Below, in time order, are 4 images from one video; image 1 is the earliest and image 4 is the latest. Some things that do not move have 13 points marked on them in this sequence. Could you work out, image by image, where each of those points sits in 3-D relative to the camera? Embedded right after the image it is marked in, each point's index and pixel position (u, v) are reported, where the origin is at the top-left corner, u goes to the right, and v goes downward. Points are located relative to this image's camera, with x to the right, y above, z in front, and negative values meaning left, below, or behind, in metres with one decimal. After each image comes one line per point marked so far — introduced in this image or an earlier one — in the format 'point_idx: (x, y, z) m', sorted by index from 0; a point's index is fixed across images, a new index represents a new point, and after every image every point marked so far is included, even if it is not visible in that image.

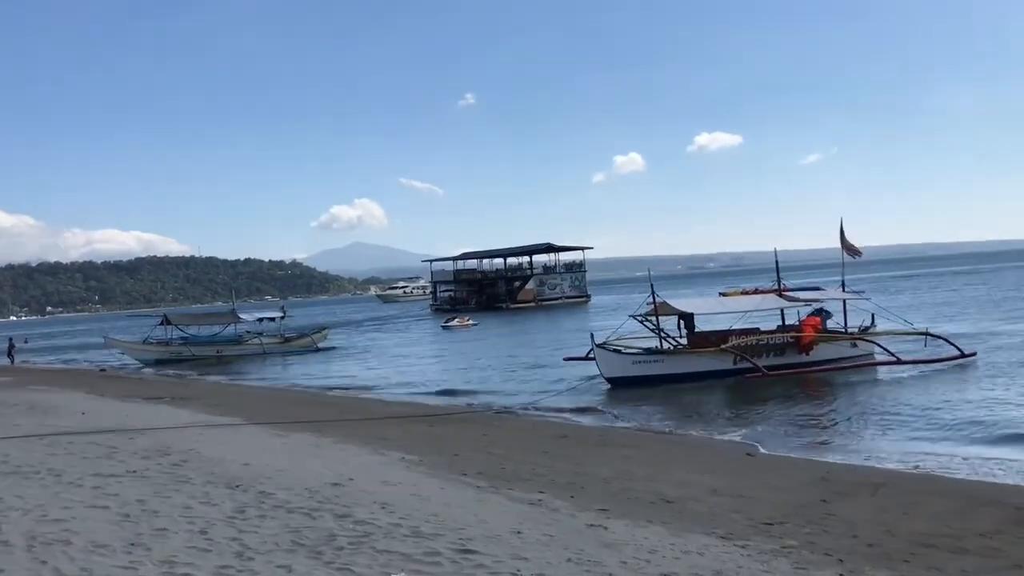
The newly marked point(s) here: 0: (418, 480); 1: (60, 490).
0: (-0.8, -1.8, +9.0) m
1: (-4.0, -1.8, +8.6) m
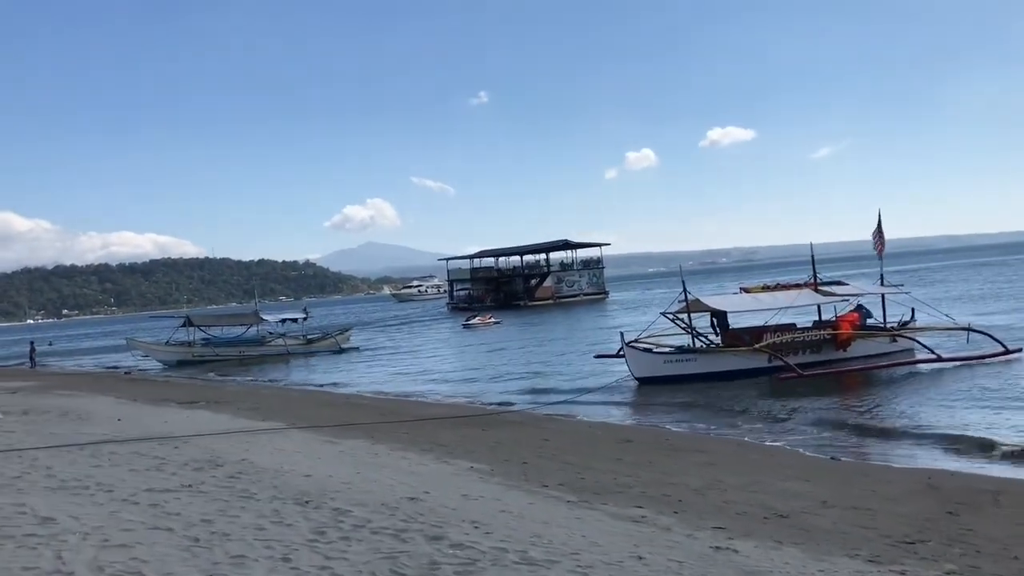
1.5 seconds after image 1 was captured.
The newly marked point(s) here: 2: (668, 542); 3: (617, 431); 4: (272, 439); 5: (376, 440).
0: (-0.1, -1.7, +8.2) m
1: (-3.2, -1.8, +7.9) m
2: (+1.0, -1.6, +6.3) m
3: (+1.5, -2.1, +14.4) m
4: (-3.2, -2.0, +13.1) m
5: (-1.8, -2.0, +12.9) m
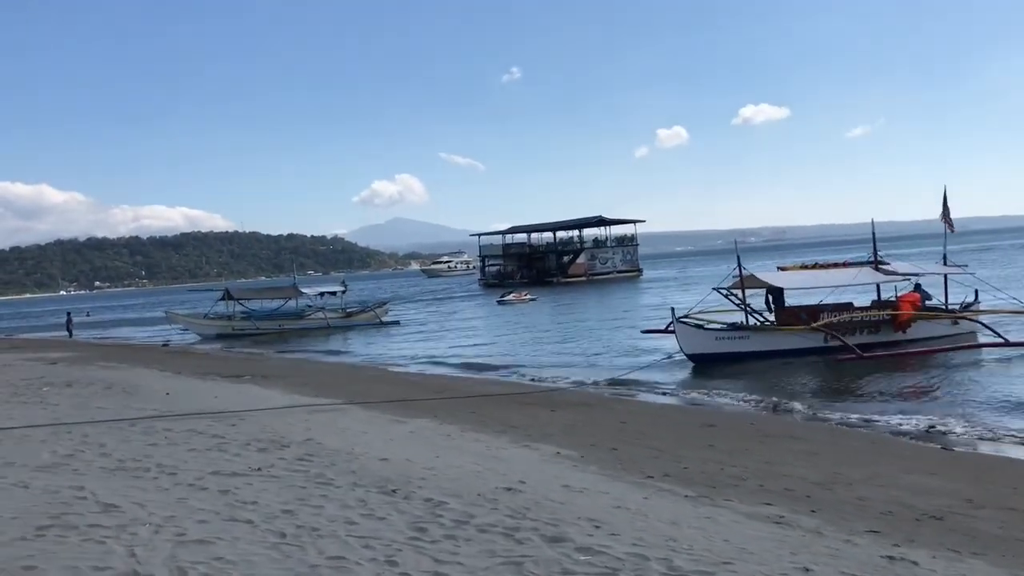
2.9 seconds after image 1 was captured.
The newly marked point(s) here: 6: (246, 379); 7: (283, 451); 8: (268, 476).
0: (+0.7, -1.5, +7.4) m
1: (-2.4, -1.5, +7.2) m
2: (+1.8, -1.5, +5.5) m
3: (+2.5, -1.7, +13.6) m
4: (-2.3, -1.6, +12.4) m
5: (-0.8, -1.6, +12.1) m
6: (-5.3, -1.8, +19.7) m
7: (-2.2, -1.6, +9.4) m
8: (-2.0, -1.5, +8.0) m
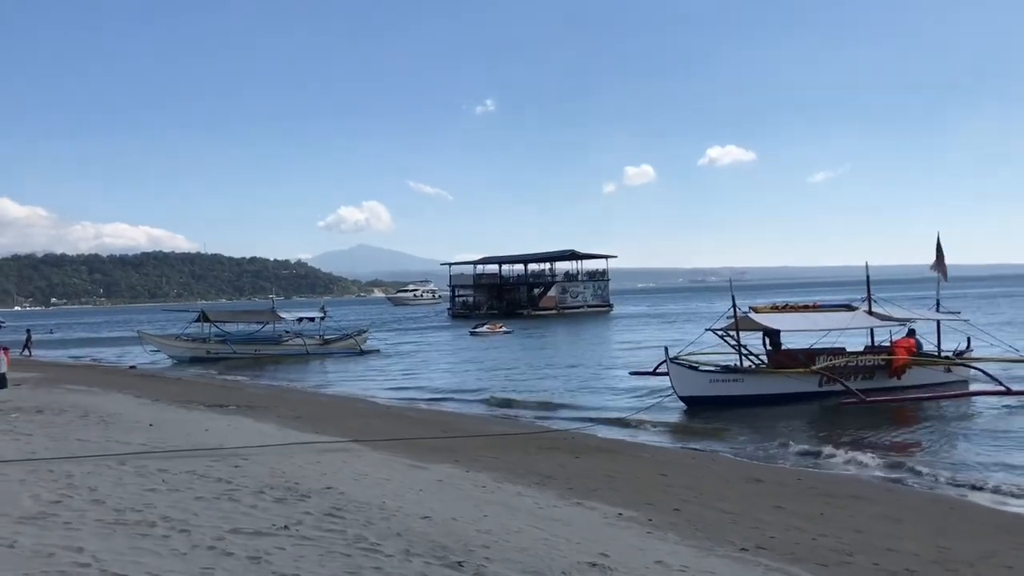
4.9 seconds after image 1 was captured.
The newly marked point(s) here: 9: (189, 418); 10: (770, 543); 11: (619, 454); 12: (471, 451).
0: (+1.3, -1.8, +6.3) m
1: (-1.9, -1.7, +6.0) m
2: (+2.4, -1.7, +4.4) m
3: (+2.8, -2.3, +12.5) m
4: (-1.9, -2.0, +11.2) m
5: (-0.5, -2.0, +11.0) m
6: (-5.3, -2.3, +18.3) m
7: (-1.7, -1.8, +8.2) m
8: (-1.5, -1.7, +6.8) m
9: (-5.3, -2.1, +15.9) m
10: (+1.9, -1.9, +7.3) m
11: (+1.5, -2.3, +13.6) m
12: (-0.5, -2.1, +12.8) m
